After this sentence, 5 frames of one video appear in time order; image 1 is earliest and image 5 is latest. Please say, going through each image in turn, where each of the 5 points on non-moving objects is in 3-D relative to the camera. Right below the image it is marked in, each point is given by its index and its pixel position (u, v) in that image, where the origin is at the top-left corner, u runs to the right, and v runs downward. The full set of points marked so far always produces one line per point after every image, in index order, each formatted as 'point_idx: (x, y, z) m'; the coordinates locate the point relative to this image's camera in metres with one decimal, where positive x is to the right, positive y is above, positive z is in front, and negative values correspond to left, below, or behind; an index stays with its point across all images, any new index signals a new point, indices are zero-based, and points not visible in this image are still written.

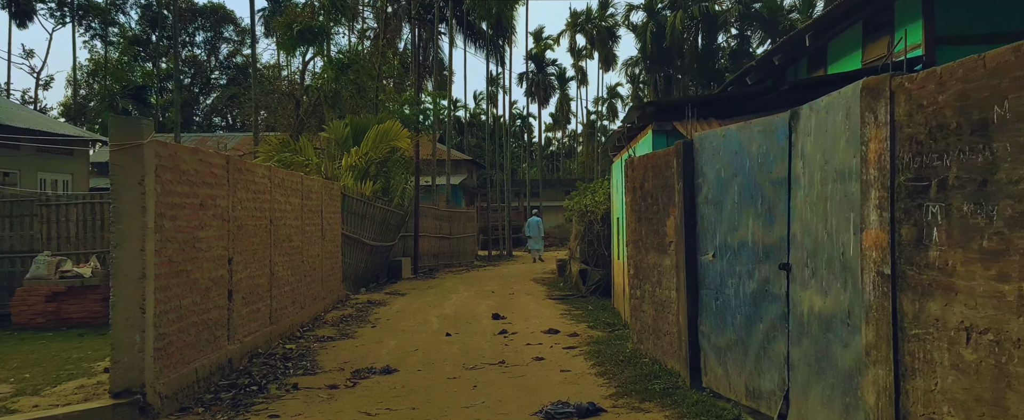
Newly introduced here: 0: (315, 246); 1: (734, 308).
0: (-3.2, -0.6, +13.3) m
1: (+1.7, -0.7, +6.3) m
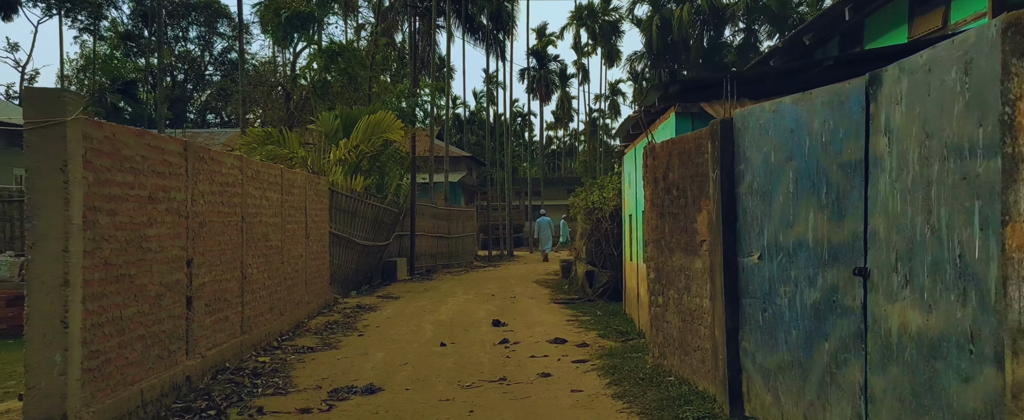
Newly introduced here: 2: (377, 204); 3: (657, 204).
0: (-3.1, -0.5, +12.2) m
1: (+1.7, -0.7, +5.1) m
2: (-2.9, +0.1, +17.6) m
3: (+1.3, +0.1, +7.5) m
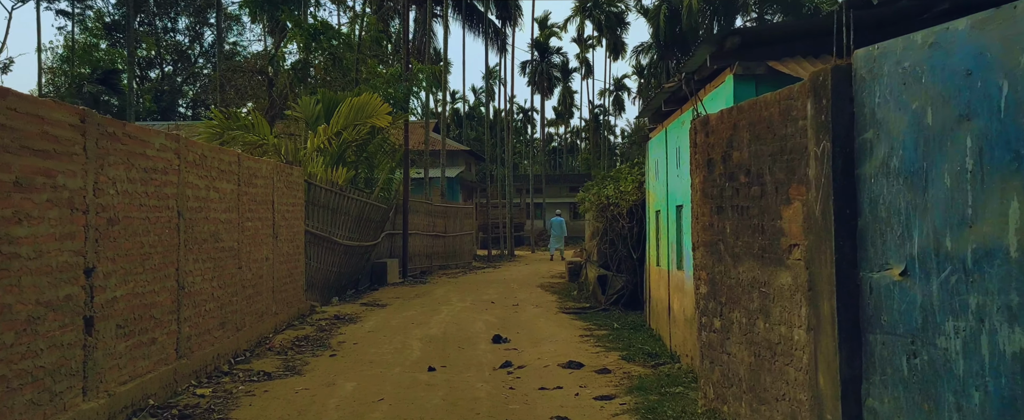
0: (-3.1, -0.5, +10.3) m
1: (+1.7, -0.6, +3.2) m
2: (-2.8, +0.2, +15.7) m
3: (+1.4, +0.1, +5.6) m
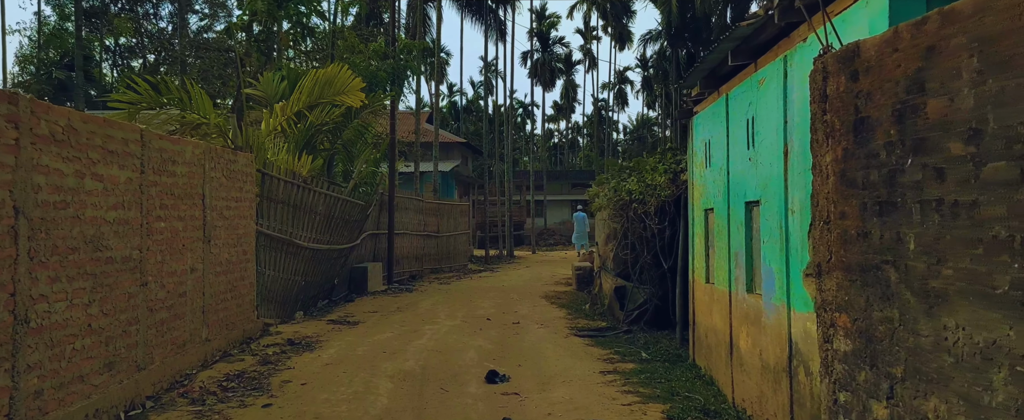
0: (-3.1, -0.4, +7.8) m
1: (+1.7, -0.6, +0.8) m
2: (-2.8, +0.2, +13.3) m
3: (+1.4, +0.1, +3.2) m
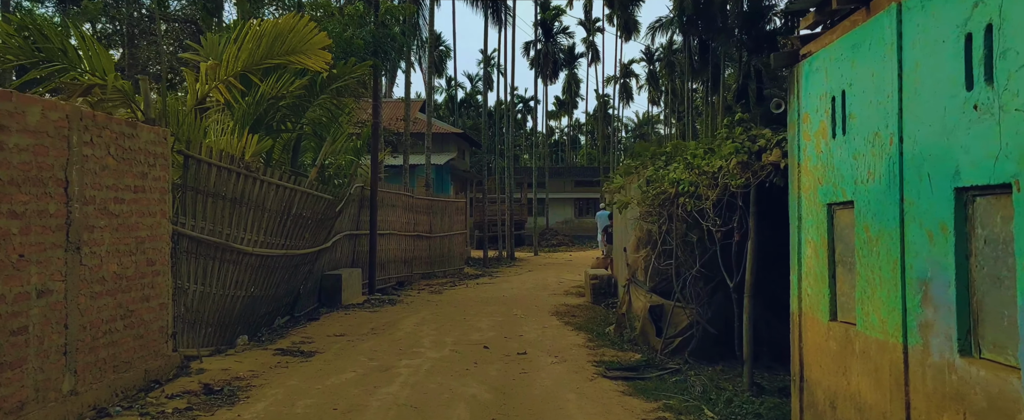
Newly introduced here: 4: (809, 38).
0: (-3.0, -0.4, +5.1) m
1: (+1.8, -0.6, -1.9) m
2: (-2.8, +0.3, +10.6) m
3: (+1.4, +0.1, +0.5) m
4: (+1.7, +1.0, +4.8) m
